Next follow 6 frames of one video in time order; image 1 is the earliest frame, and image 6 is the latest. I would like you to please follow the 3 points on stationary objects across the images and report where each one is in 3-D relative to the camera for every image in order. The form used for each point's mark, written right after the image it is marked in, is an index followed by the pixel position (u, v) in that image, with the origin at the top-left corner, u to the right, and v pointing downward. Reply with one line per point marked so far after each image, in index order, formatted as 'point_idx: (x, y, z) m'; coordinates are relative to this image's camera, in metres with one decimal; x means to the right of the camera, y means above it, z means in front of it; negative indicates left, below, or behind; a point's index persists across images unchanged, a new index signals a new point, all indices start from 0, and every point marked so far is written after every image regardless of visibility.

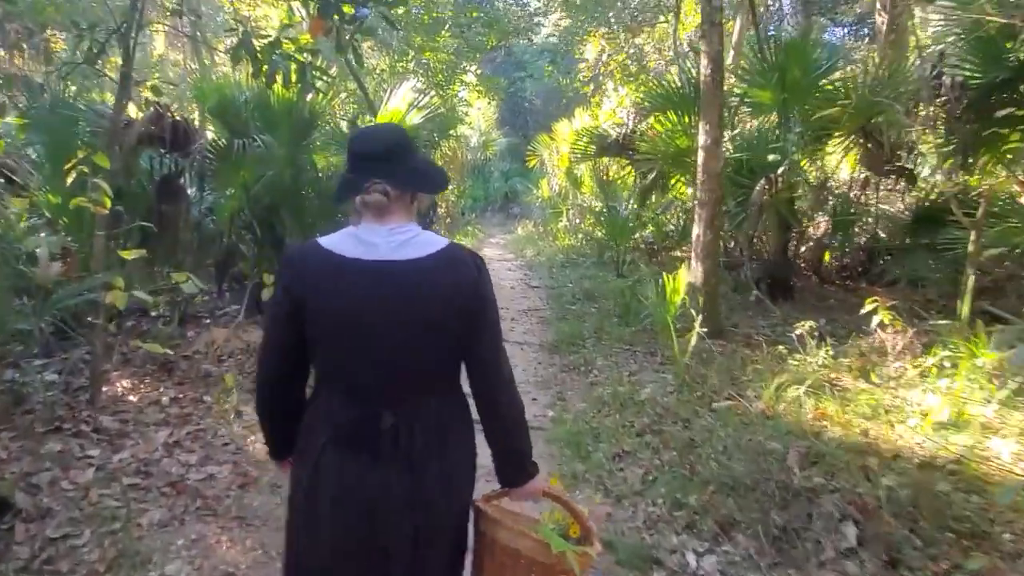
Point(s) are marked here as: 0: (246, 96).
0: (-2.3, +1.7, +6.6) m
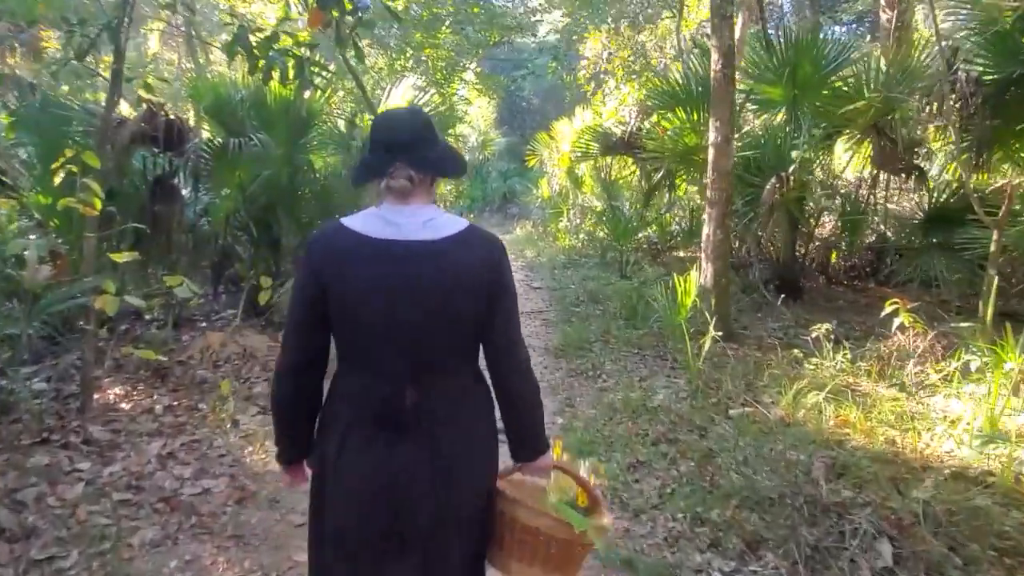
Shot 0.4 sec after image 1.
0: (-2.3, +1.6, +6.4) m
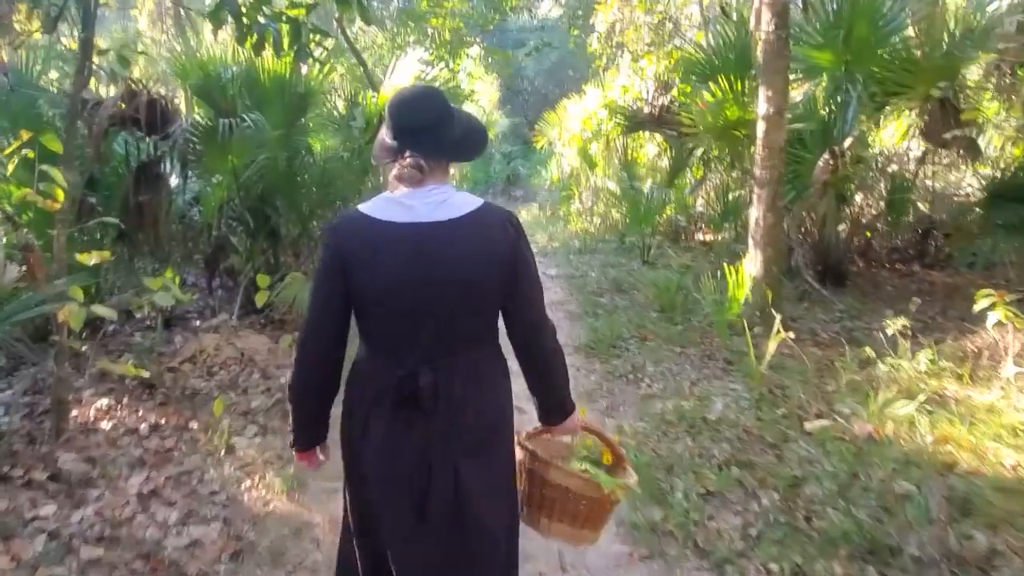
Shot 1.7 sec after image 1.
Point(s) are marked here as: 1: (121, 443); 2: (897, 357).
0: (-2.1, +1.7, +5.8) m
1: (-1.9, -0.7, +3.7) m
2: (+2.0, -0.4, +4.0) m
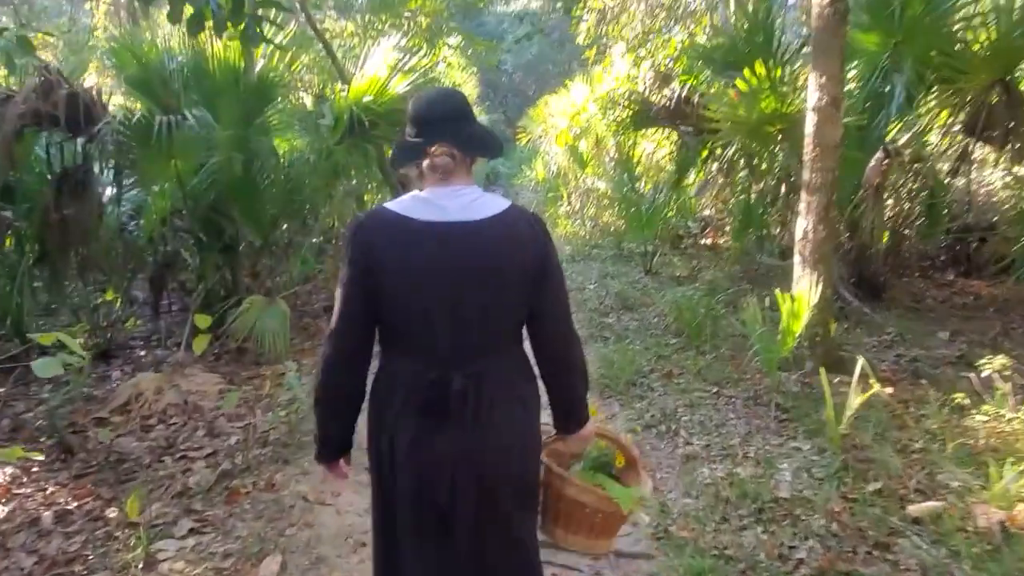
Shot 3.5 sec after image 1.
0: (-2.2, +1.5, +4.9) m
1: (-1.8, -0.9, +2.8) m
2: (+2.1, -0.5, +3.3) m
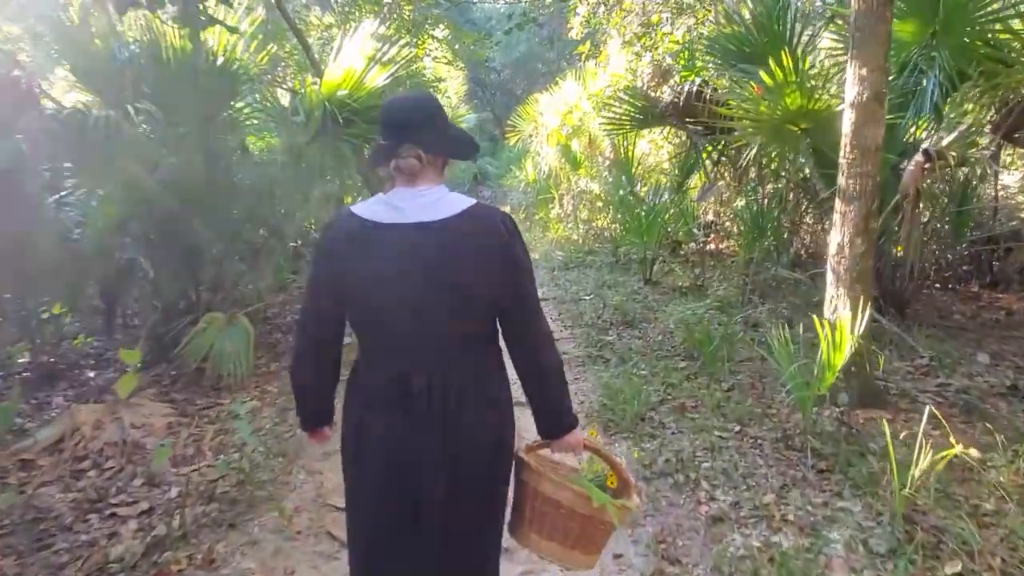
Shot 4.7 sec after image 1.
0: (-2.2, +1.4, +4.4) m
1: (-1.9, -1.0, +2.2) m
2: (+2.0, -0.6, +2.8) m
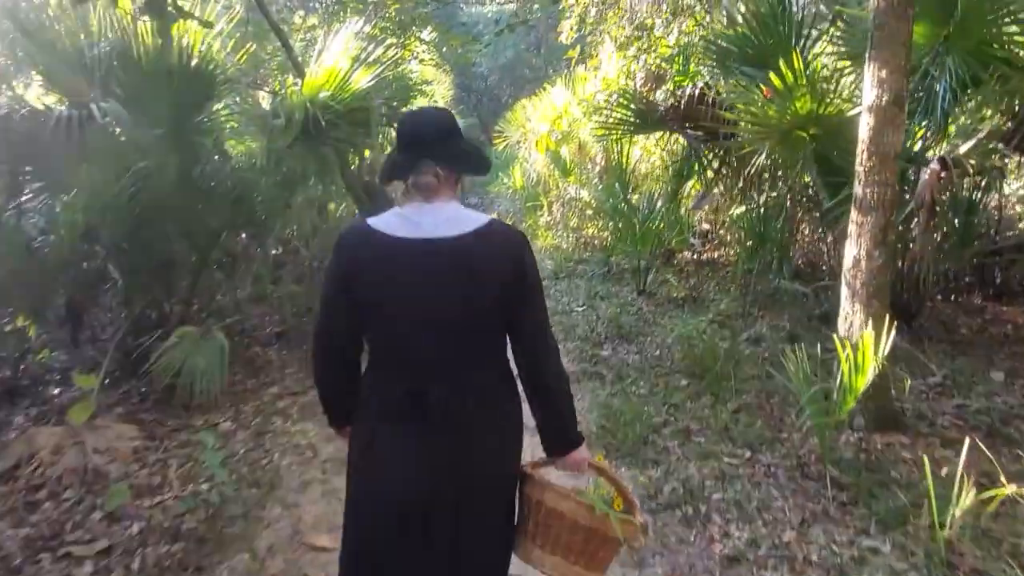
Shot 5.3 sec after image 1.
0: (-2.3, +1.3, +4.1) m
1: (-1.9, -1.1, +1.9) m
2: (+2.0, -0.7, +2.6) m
